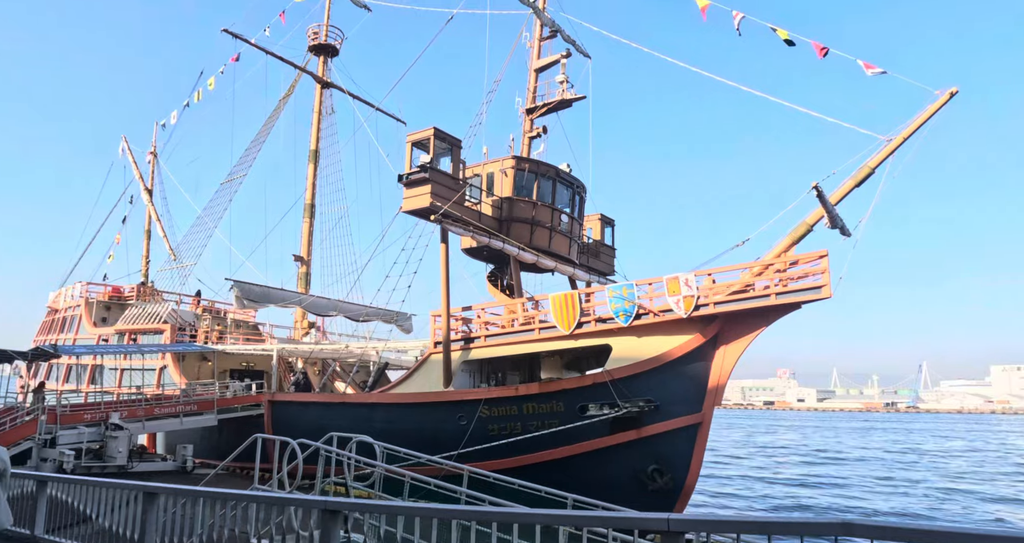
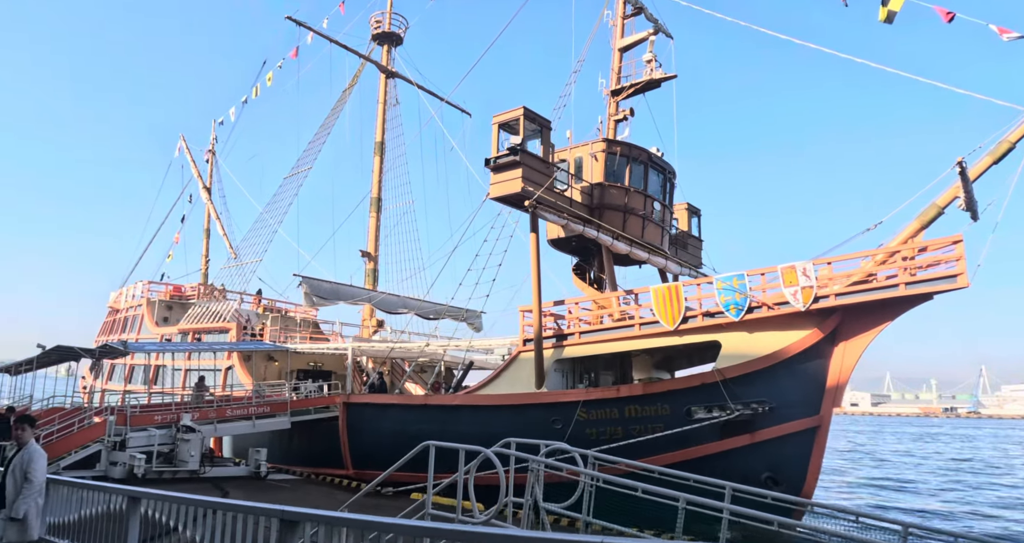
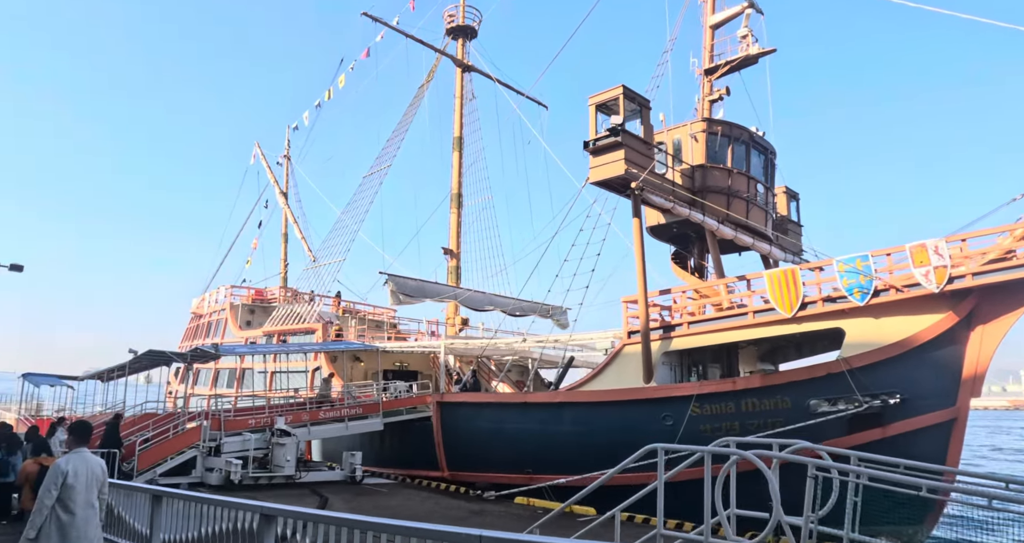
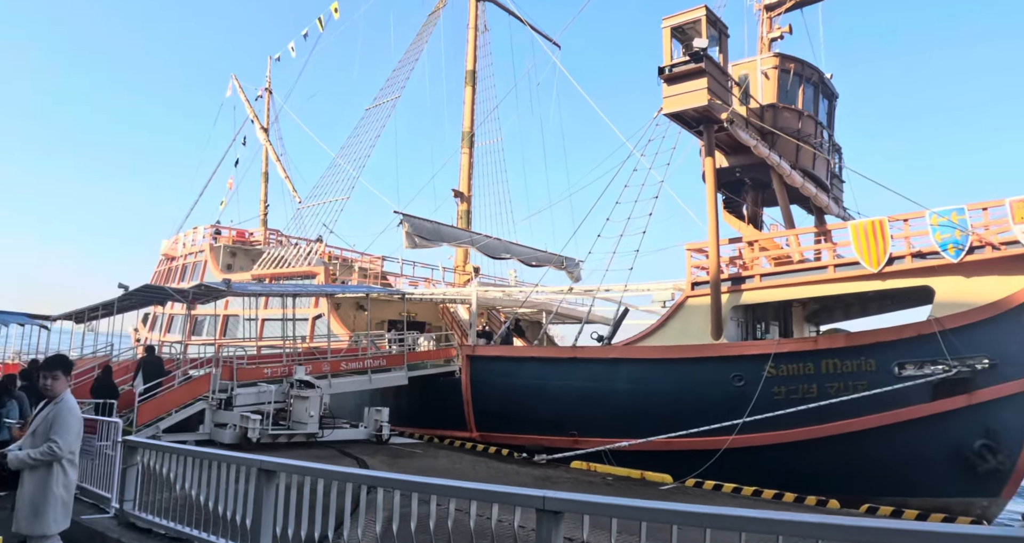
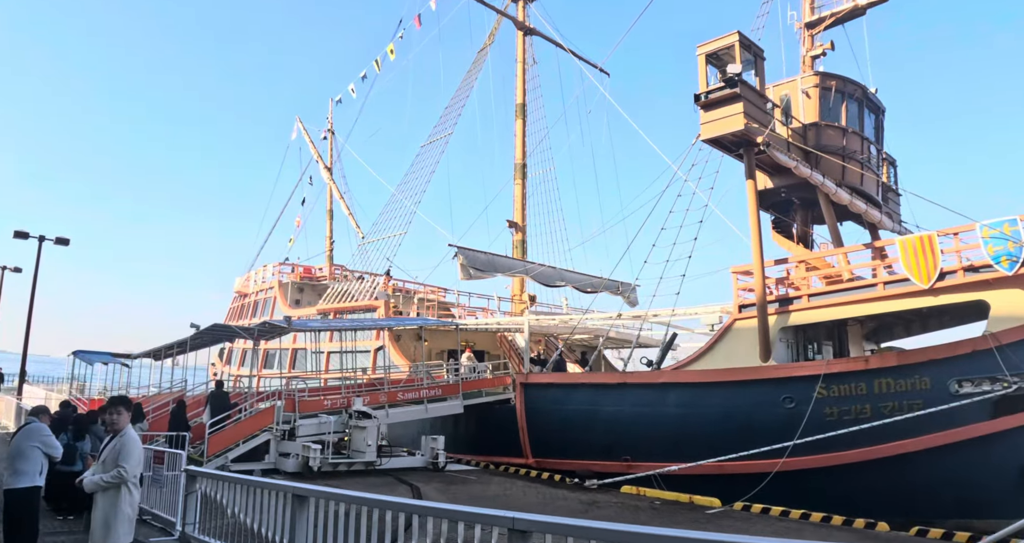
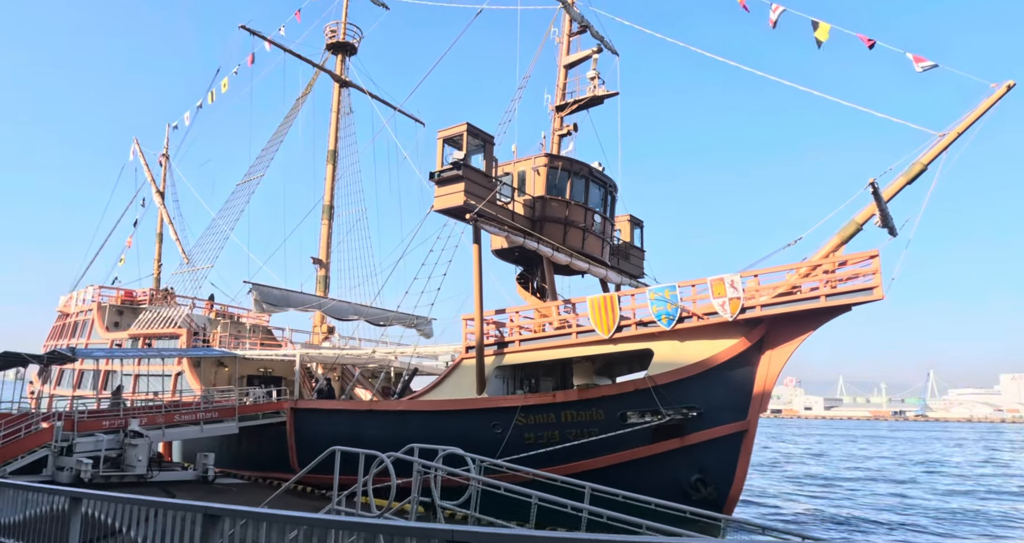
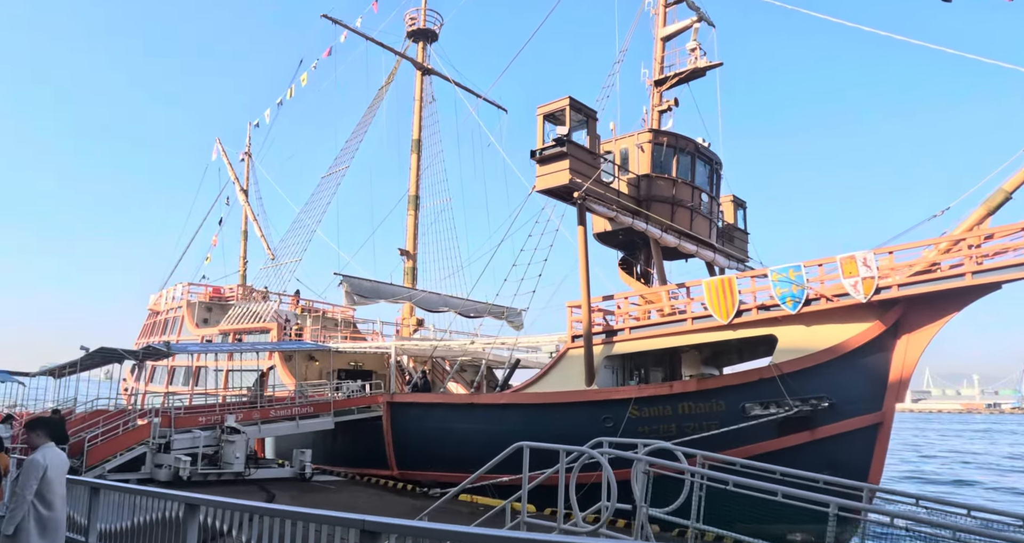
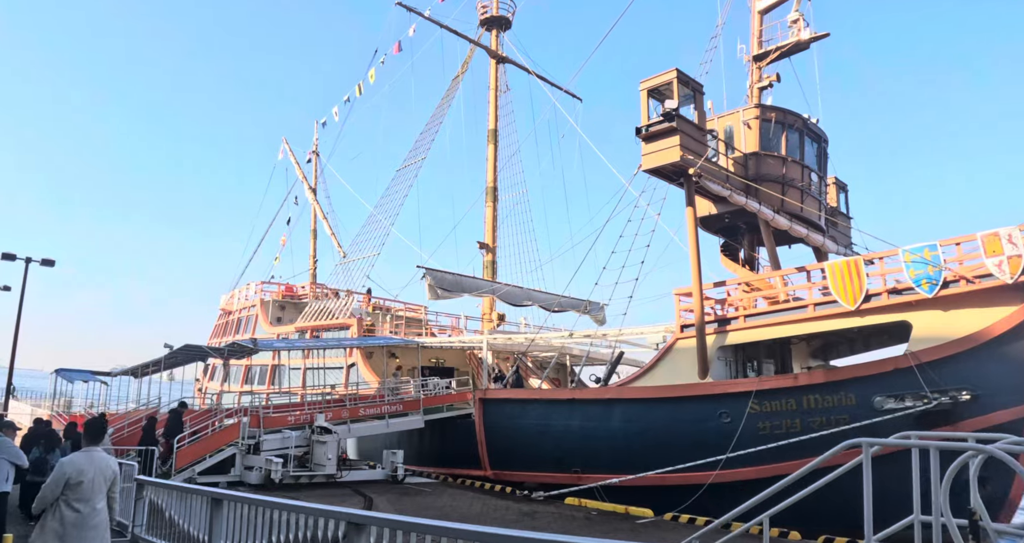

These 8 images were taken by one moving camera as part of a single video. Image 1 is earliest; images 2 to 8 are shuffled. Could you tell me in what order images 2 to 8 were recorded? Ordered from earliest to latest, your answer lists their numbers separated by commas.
6, 2, 7, 3, 8, 5, 4
